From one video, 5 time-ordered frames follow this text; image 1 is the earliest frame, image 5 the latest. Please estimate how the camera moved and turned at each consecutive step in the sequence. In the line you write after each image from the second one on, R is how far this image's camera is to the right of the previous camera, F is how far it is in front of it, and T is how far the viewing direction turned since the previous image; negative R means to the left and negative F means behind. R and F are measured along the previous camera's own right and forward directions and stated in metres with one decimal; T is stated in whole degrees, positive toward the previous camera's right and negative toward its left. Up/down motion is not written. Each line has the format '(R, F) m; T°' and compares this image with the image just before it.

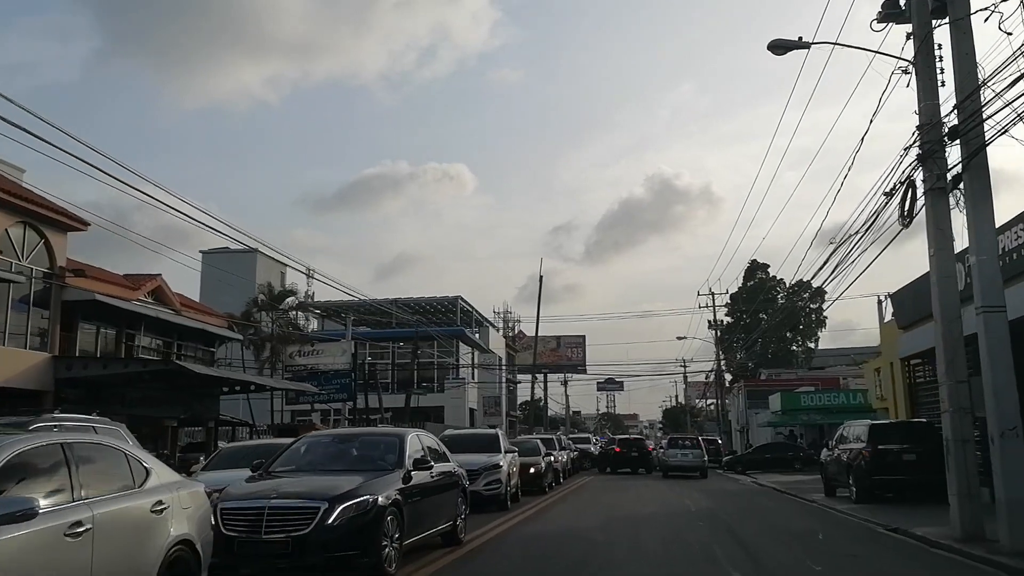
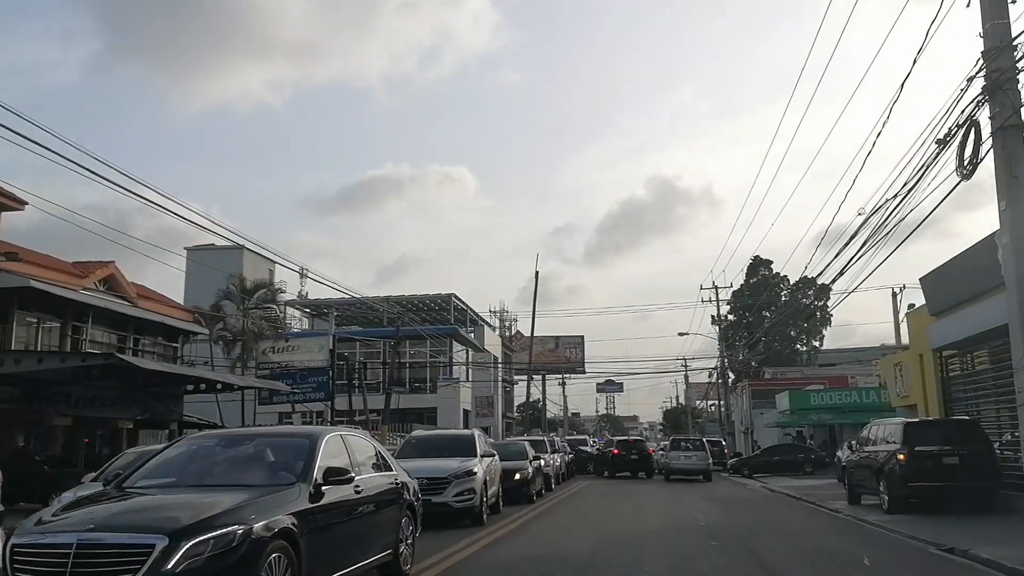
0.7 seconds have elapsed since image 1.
(+0.4, +2.6) m; 0°
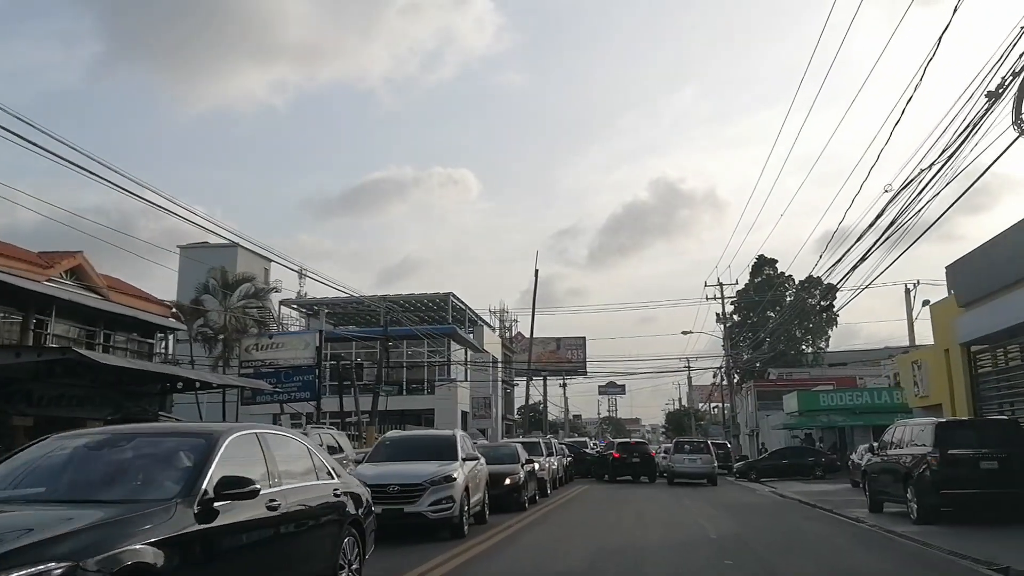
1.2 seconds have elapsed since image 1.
(+0.3, +1.7) m; 0°
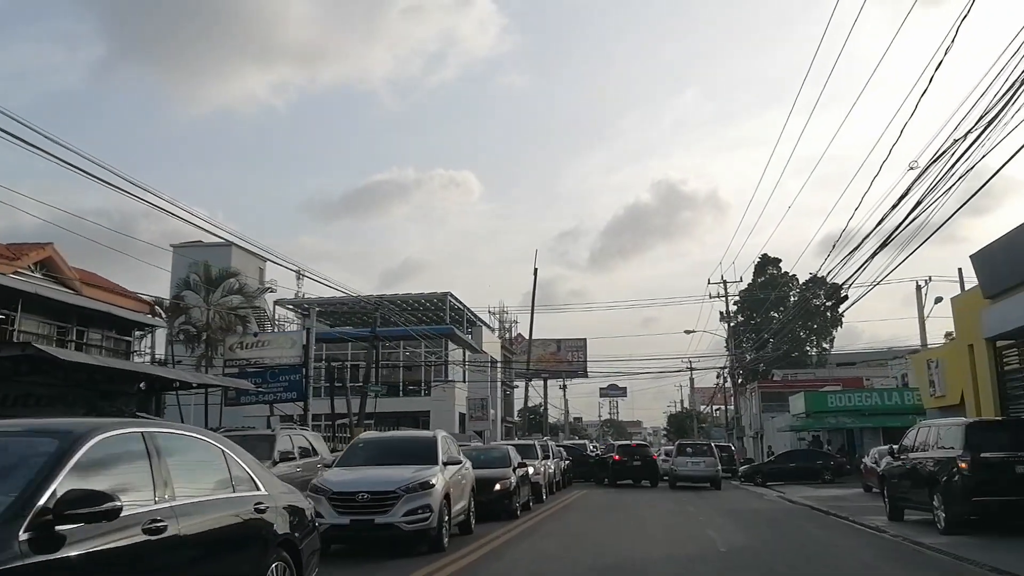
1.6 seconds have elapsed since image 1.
(+0.2, +1.4) m; 0°
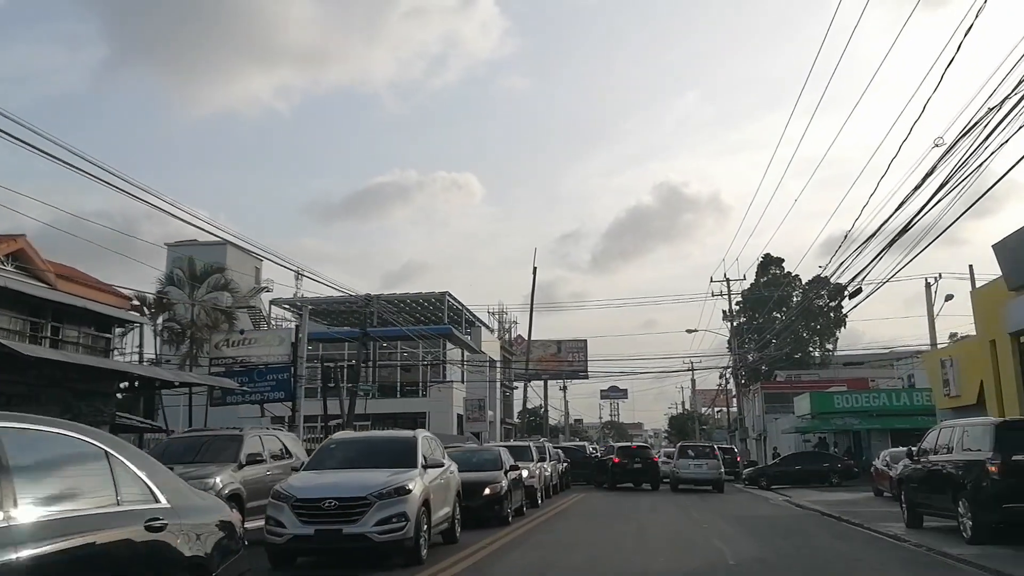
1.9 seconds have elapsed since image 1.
(+0.2, +1.1) m; 0°
